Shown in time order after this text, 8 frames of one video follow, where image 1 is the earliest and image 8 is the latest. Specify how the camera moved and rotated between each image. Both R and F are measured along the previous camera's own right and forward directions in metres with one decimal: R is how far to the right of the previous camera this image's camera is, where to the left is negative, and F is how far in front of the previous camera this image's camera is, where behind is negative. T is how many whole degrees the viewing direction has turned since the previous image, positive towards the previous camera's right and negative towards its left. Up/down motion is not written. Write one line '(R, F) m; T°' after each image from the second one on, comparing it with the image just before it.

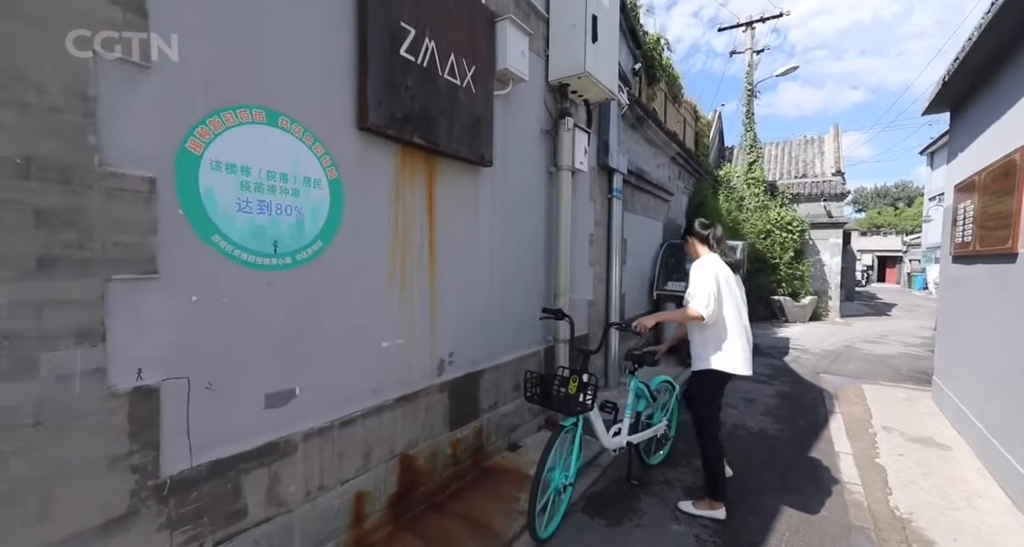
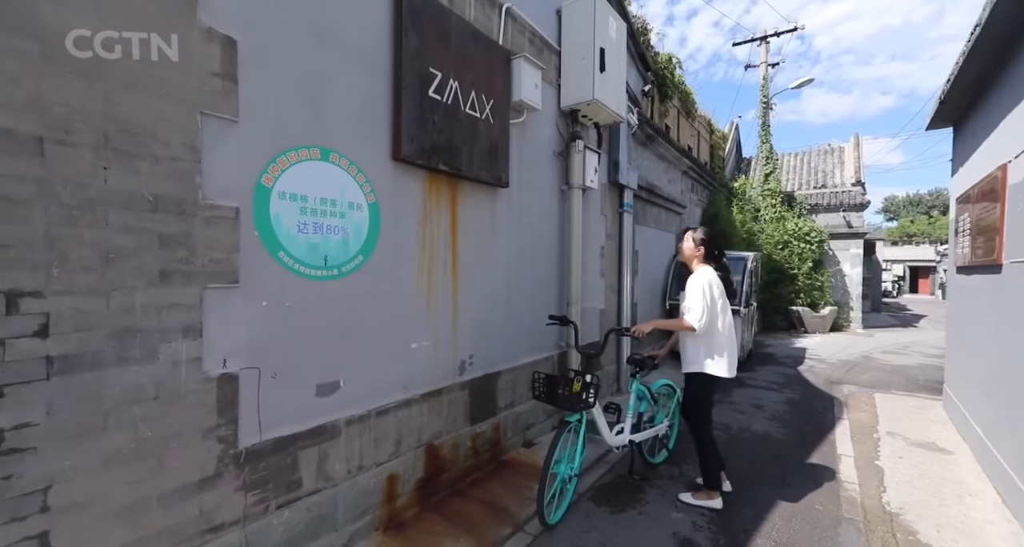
(0.0, -0.4) m; -2°
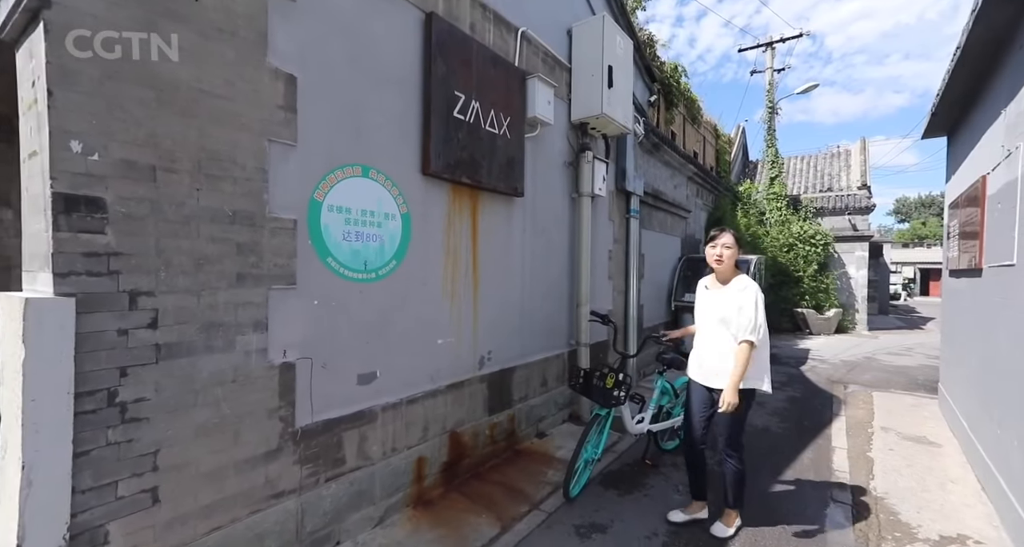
(-0.1, -0.3) m; -1°
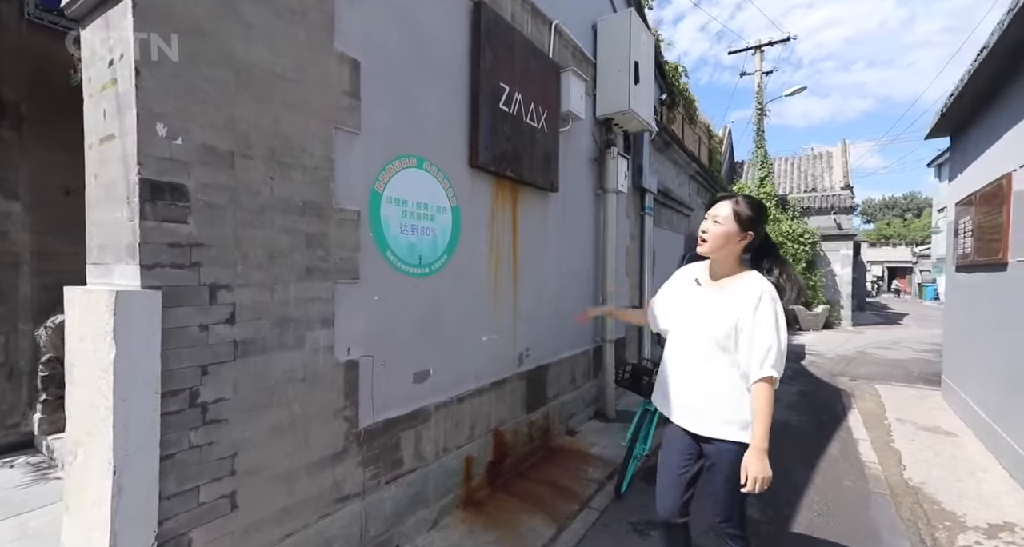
(-0.4, +0.1) m; +2°
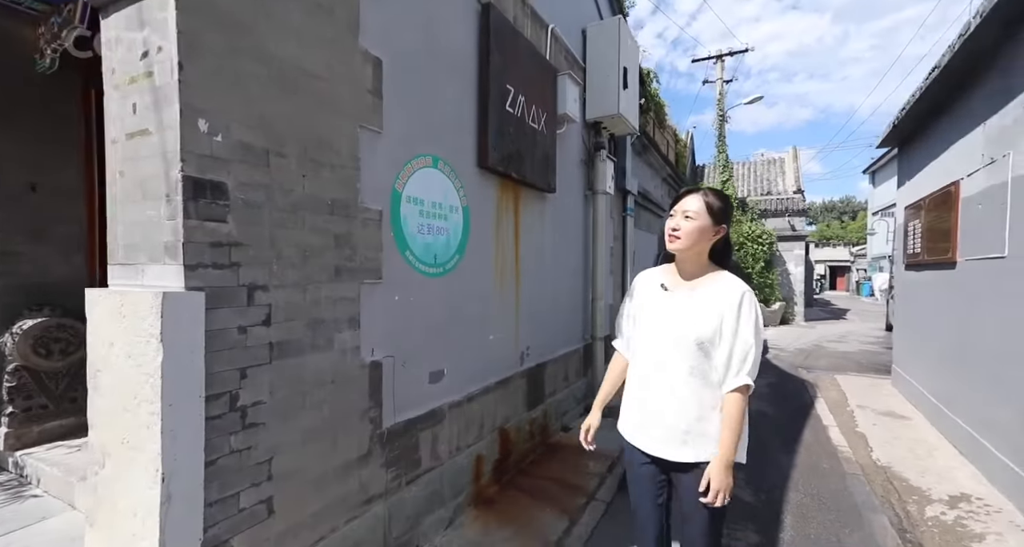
(-0.3, 0.0) m; +5°
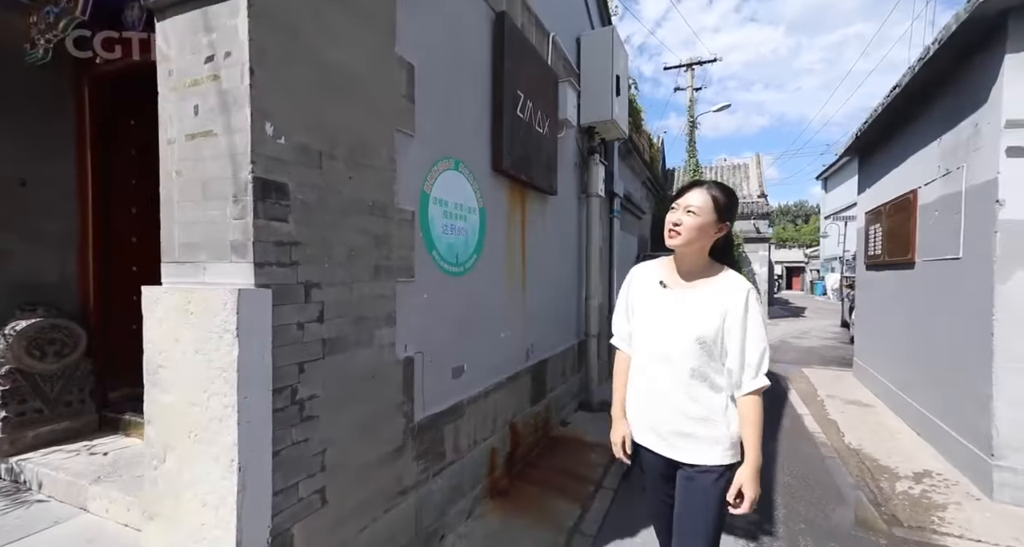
(-0.3, -0.1) m; +4°
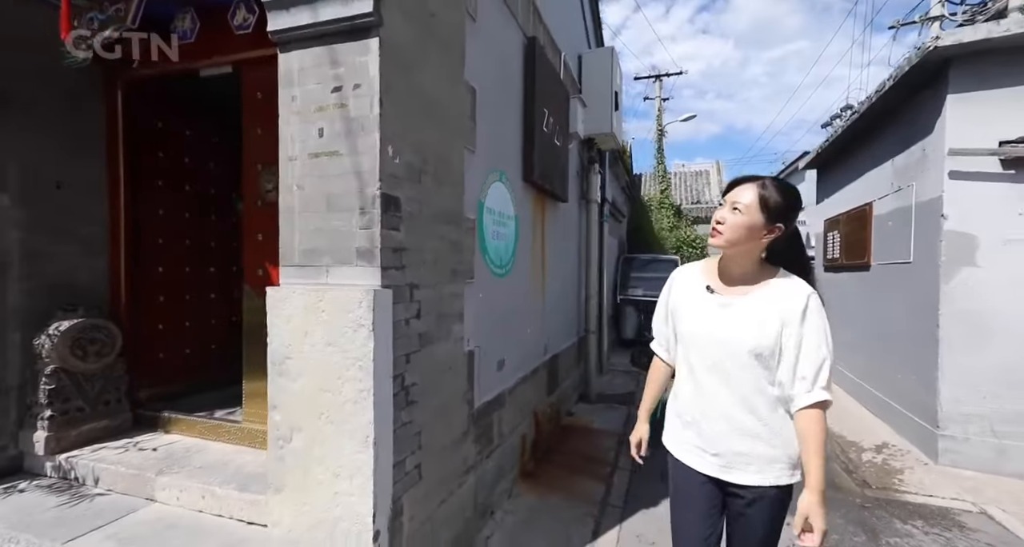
(-0.5, -0.3) m; +5°
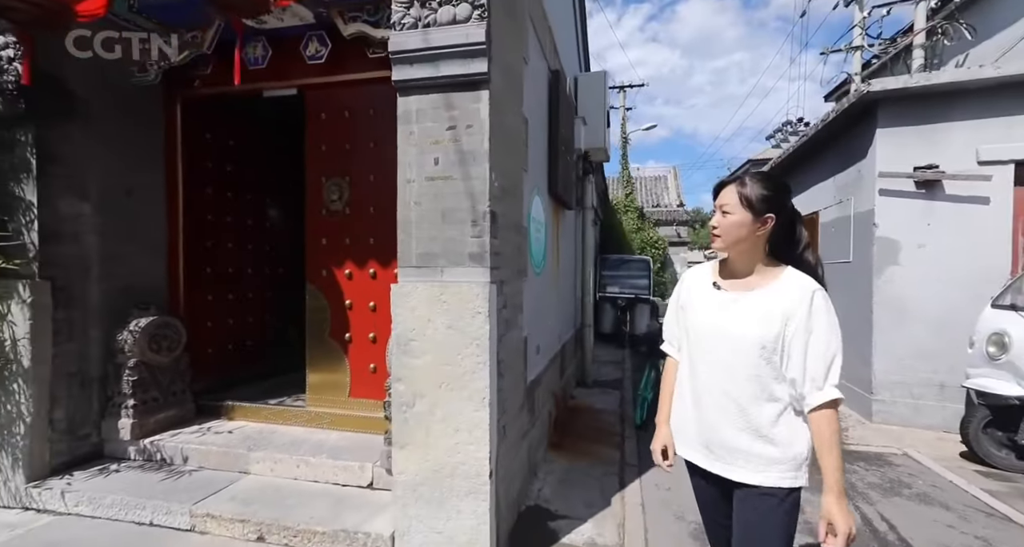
(-0.6, -0.5) m; +6°
